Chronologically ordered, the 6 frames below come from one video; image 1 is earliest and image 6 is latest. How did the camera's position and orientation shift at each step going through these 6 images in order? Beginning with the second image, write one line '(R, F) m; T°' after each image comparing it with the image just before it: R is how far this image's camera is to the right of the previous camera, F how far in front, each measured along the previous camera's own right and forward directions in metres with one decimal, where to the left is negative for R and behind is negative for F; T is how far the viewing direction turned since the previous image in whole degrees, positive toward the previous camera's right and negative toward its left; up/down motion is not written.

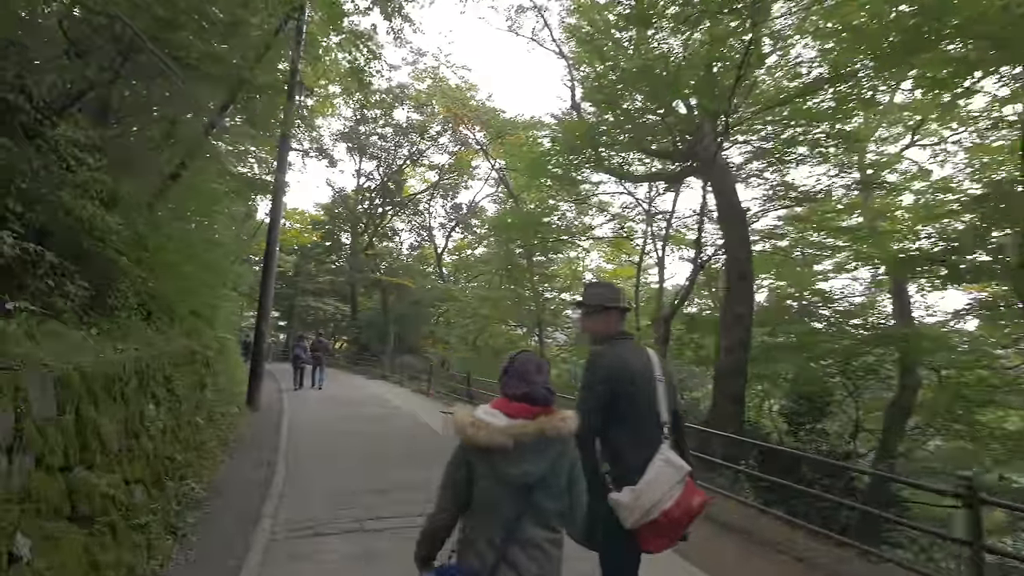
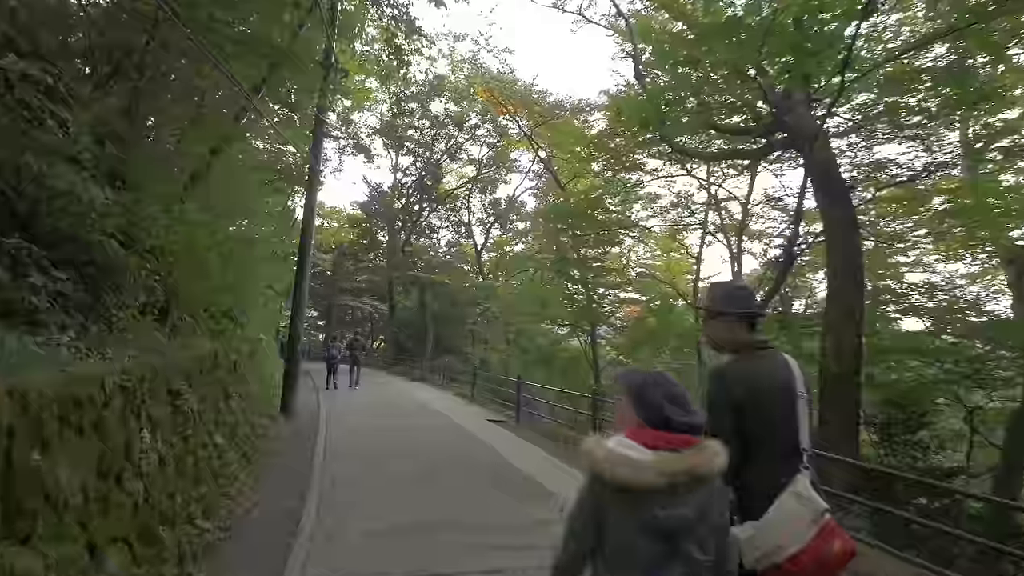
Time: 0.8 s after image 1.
(-0.4, +1.0) m; -4°
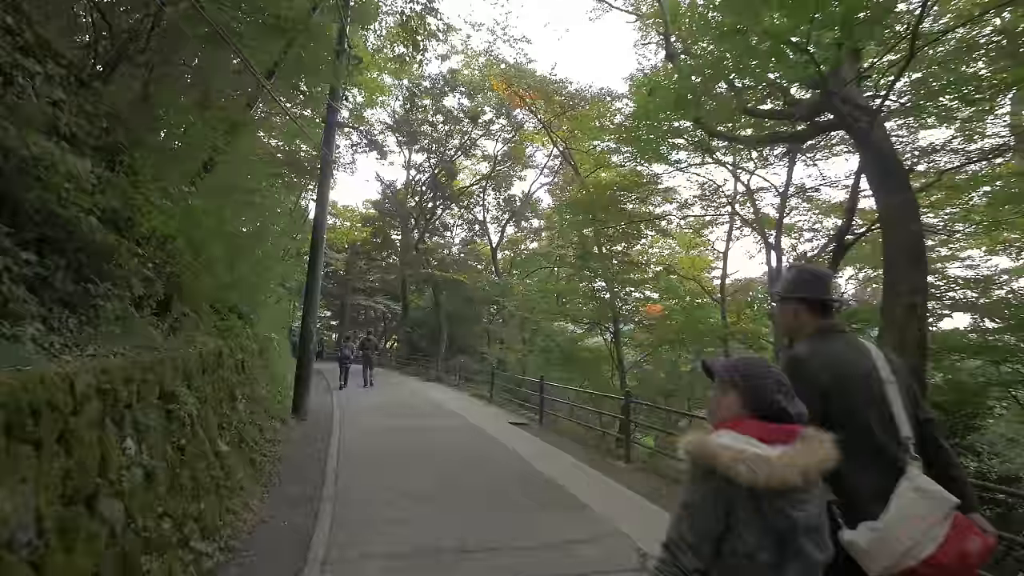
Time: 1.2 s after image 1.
(-0.2, +0.5) m; -1°
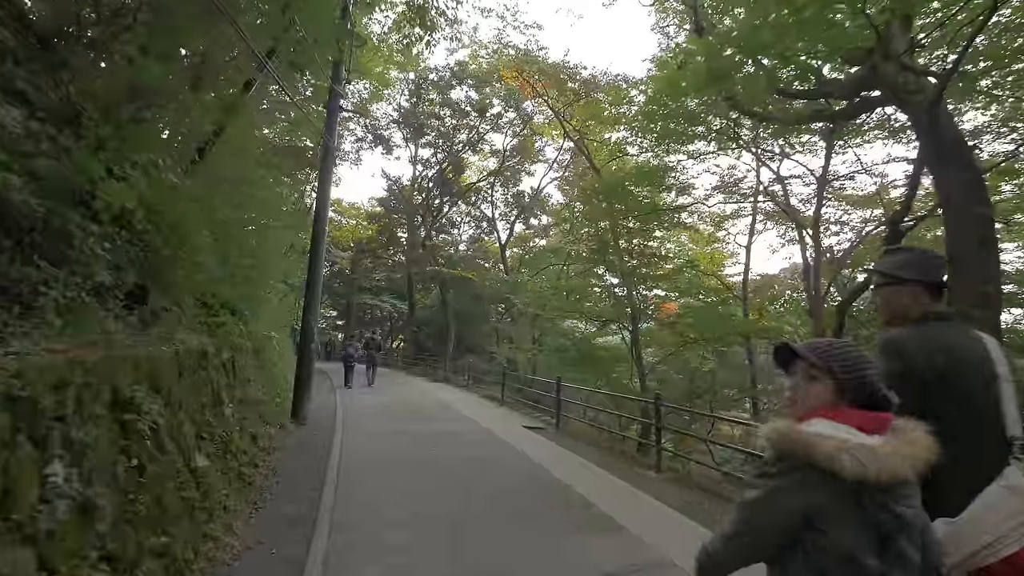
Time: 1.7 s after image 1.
(-0.1, +0.6) m; -1°
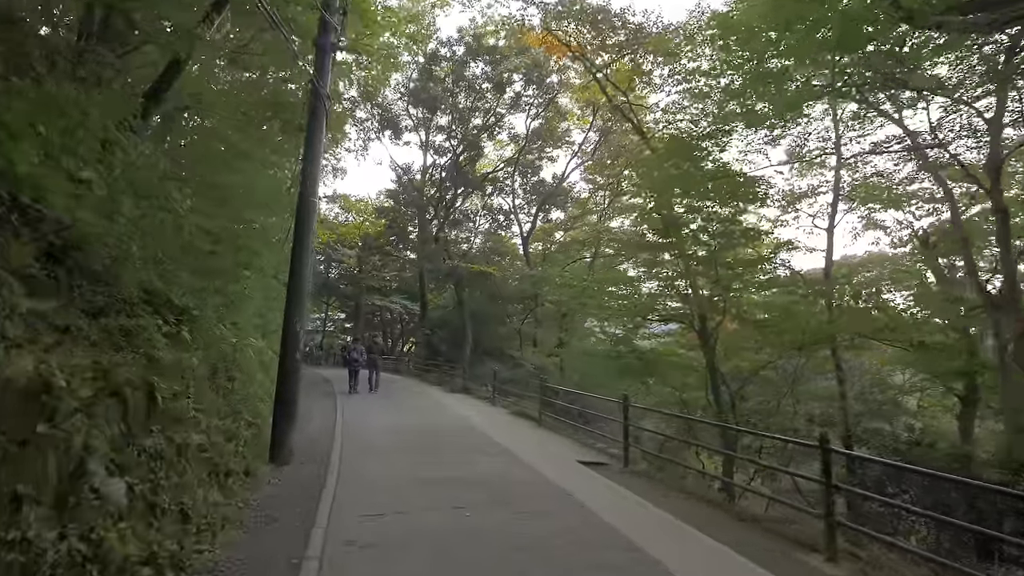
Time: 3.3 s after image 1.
(-0.5, +2.1) m; -1°
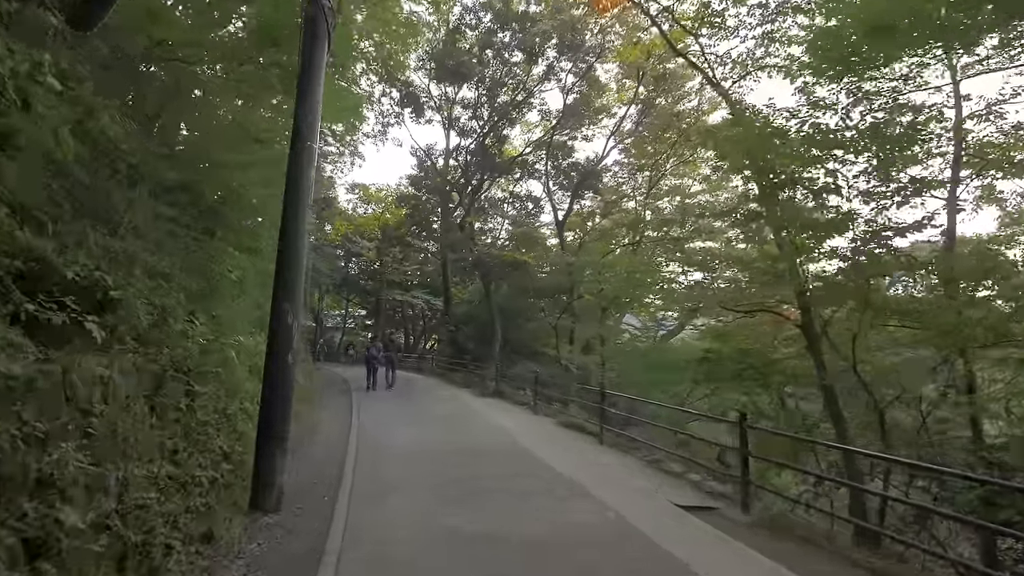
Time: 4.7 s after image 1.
(-0.4, +1.8) m; -2°
